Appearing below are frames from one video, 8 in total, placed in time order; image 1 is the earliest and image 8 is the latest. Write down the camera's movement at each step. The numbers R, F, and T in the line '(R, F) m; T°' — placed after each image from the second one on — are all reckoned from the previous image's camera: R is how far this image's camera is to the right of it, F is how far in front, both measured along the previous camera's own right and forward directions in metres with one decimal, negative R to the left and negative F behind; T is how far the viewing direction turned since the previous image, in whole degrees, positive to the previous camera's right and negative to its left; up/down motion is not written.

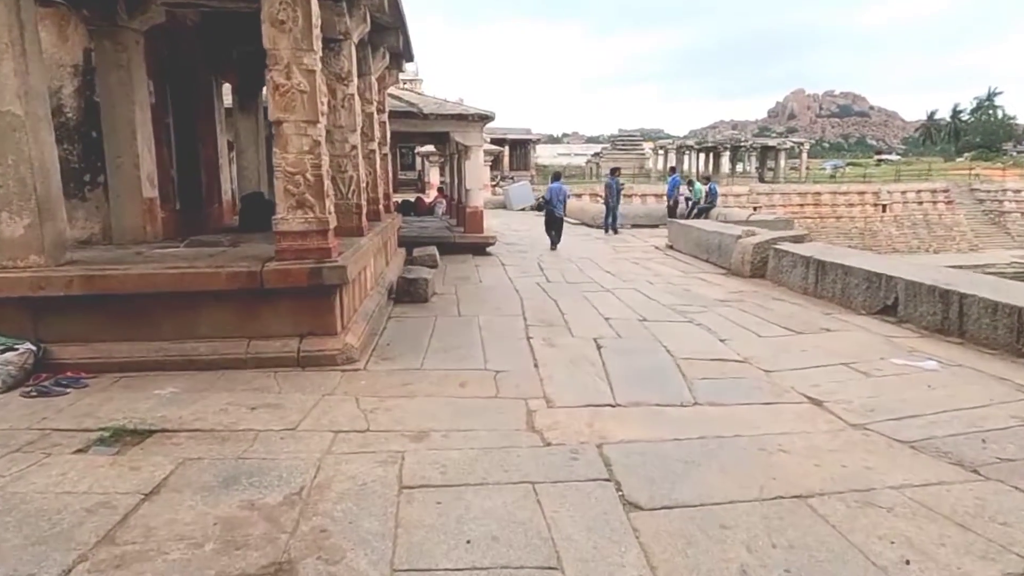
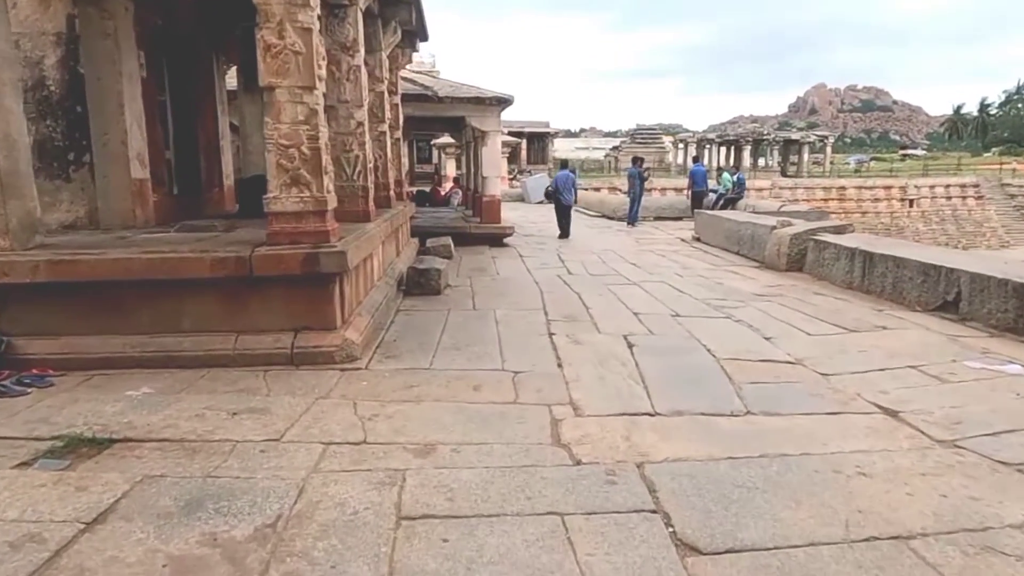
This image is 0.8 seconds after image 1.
(0.0, +0.5) m; -1°
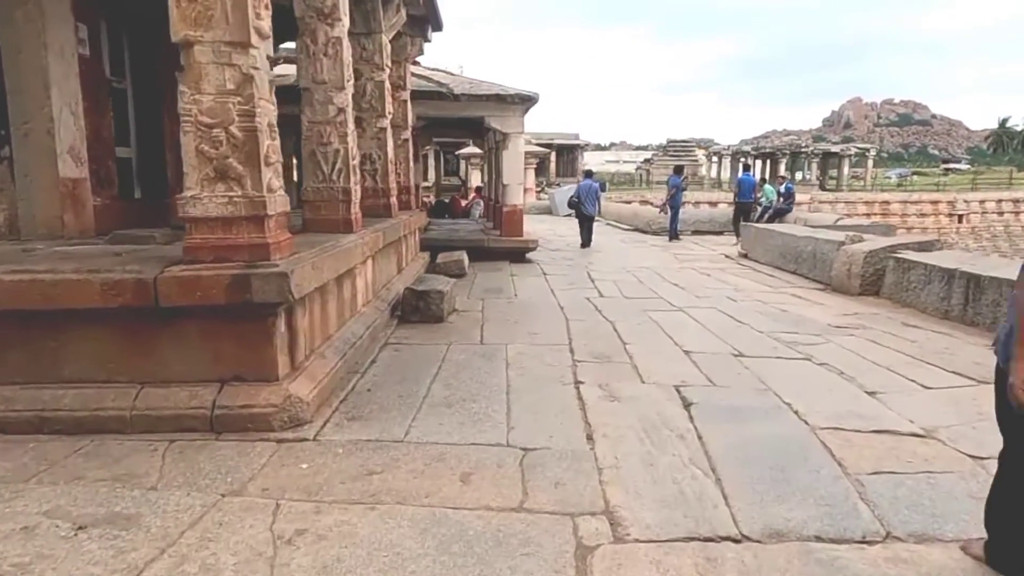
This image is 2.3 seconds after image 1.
(+0.1, +1.2) m; -2°
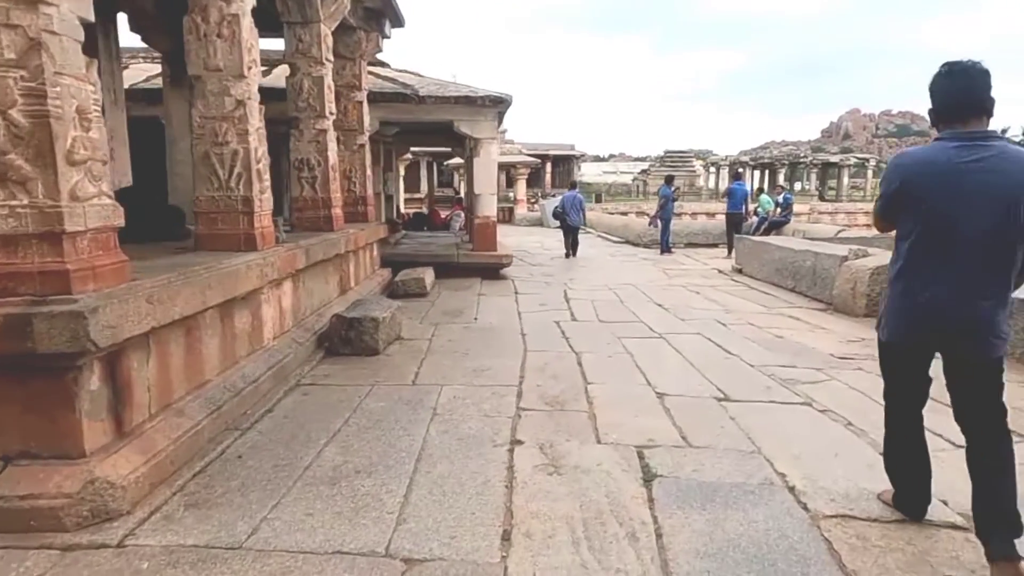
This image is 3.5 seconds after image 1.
(+0.3, +0.8) m; 0°
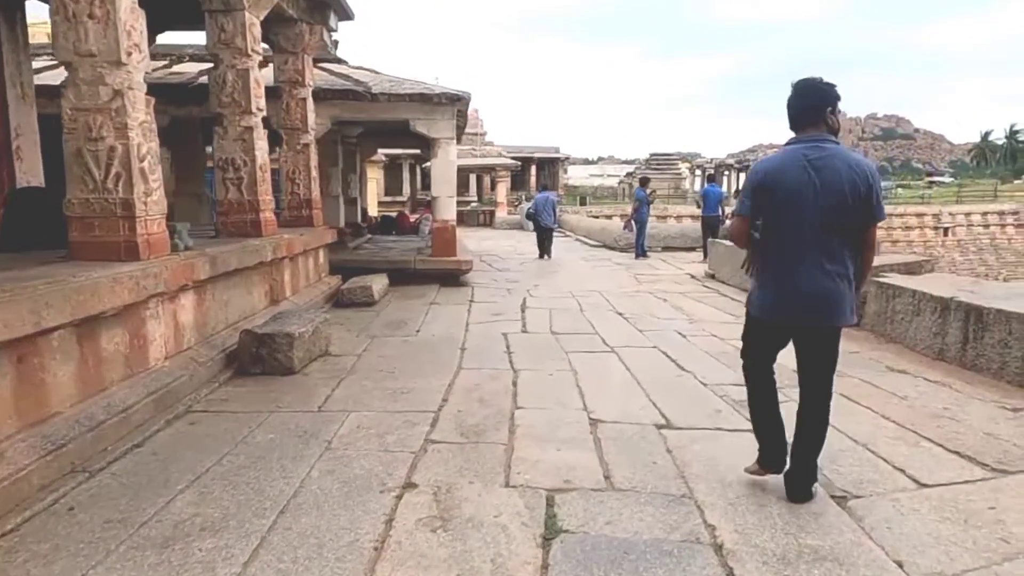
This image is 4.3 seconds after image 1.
(+0.4, +0.4) m; +1°
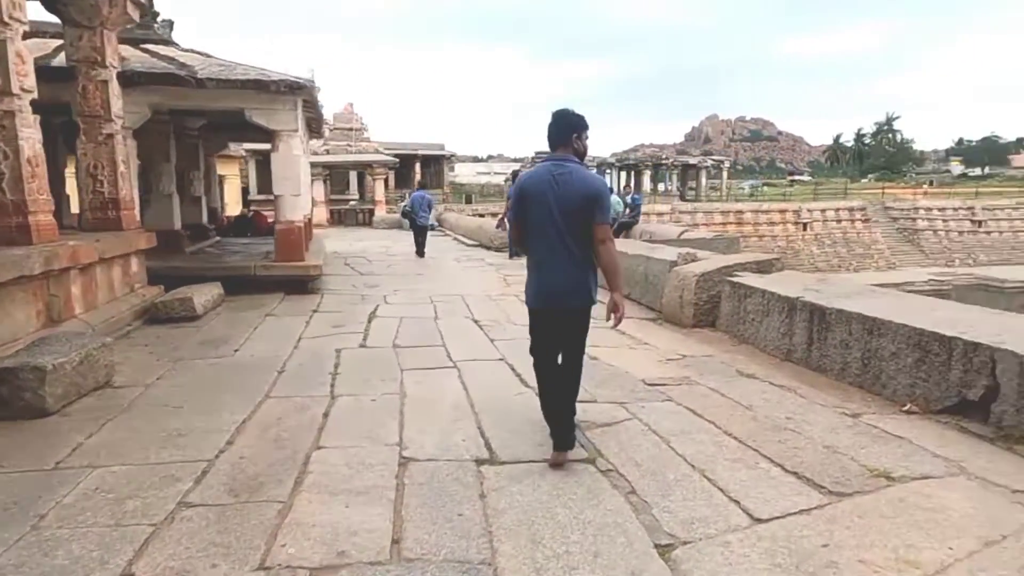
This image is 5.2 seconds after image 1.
(+0.4, +0.4) m; +9°
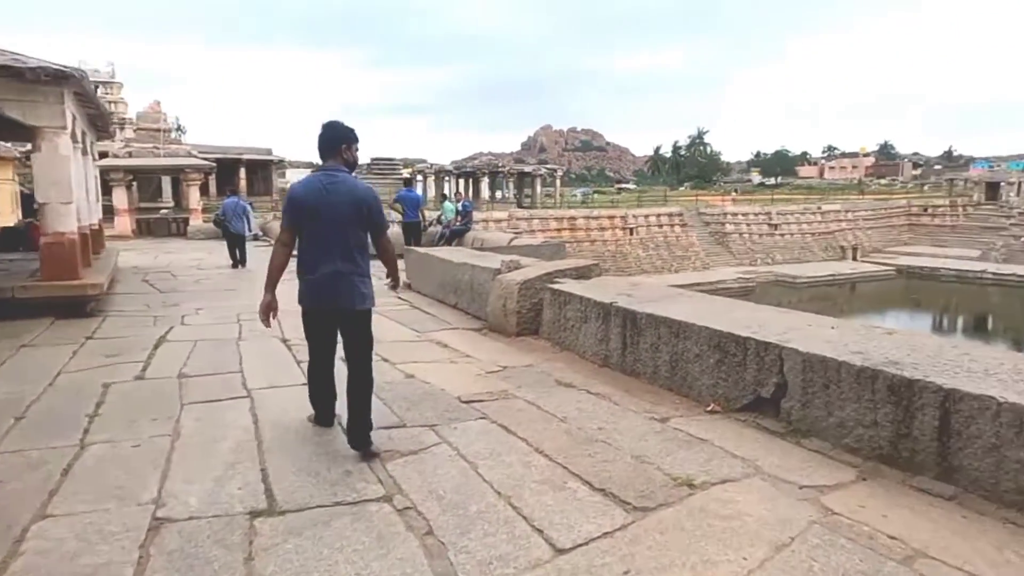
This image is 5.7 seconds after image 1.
(+0.2, +0.2) m; +13°
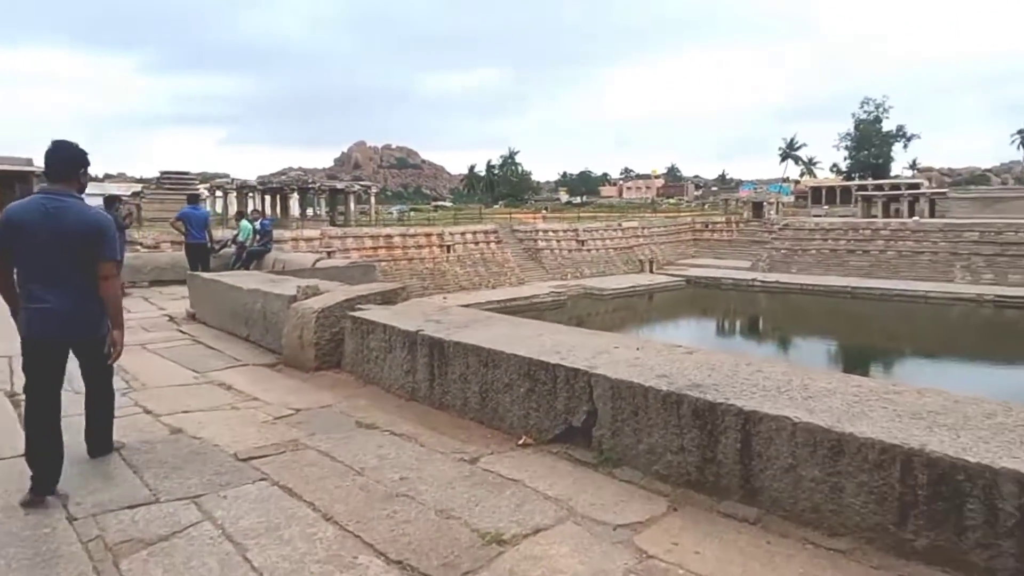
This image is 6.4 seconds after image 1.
(+0.1, +0.3) m; +15°
